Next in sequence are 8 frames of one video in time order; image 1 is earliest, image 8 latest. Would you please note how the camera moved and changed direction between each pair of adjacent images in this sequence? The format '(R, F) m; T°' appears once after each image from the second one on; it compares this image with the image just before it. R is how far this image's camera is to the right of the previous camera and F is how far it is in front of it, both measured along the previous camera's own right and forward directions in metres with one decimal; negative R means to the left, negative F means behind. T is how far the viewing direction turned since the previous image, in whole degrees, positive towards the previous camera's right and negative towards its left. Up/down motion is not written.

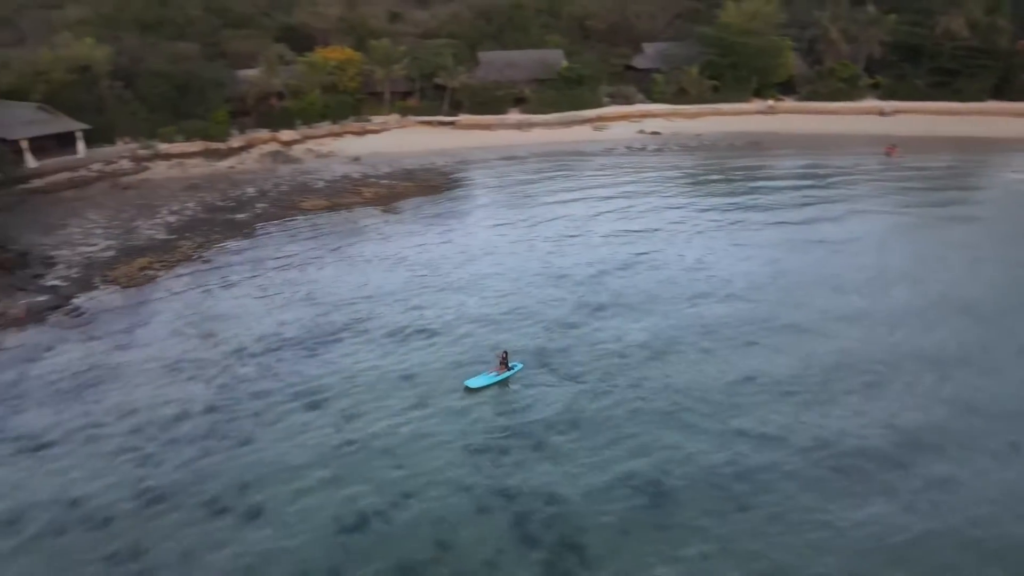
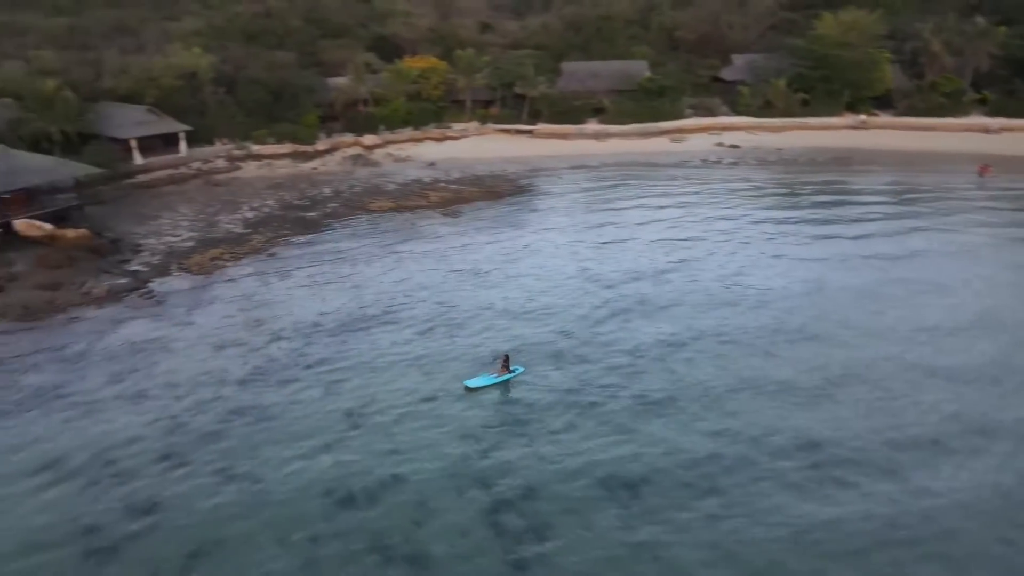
(+1.4, -0.5) m; -7°
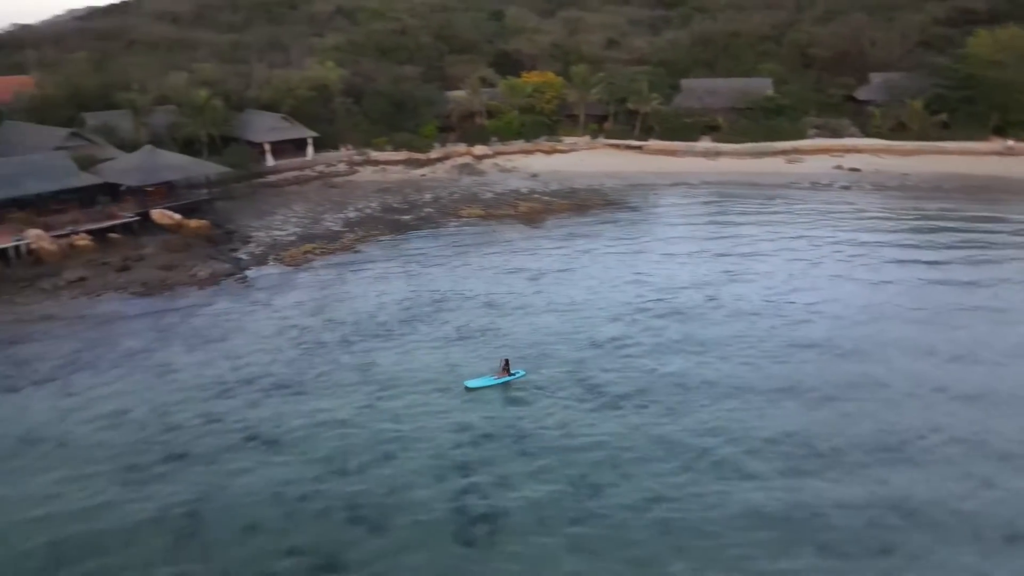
(+2.2, -0.8) m; -11°
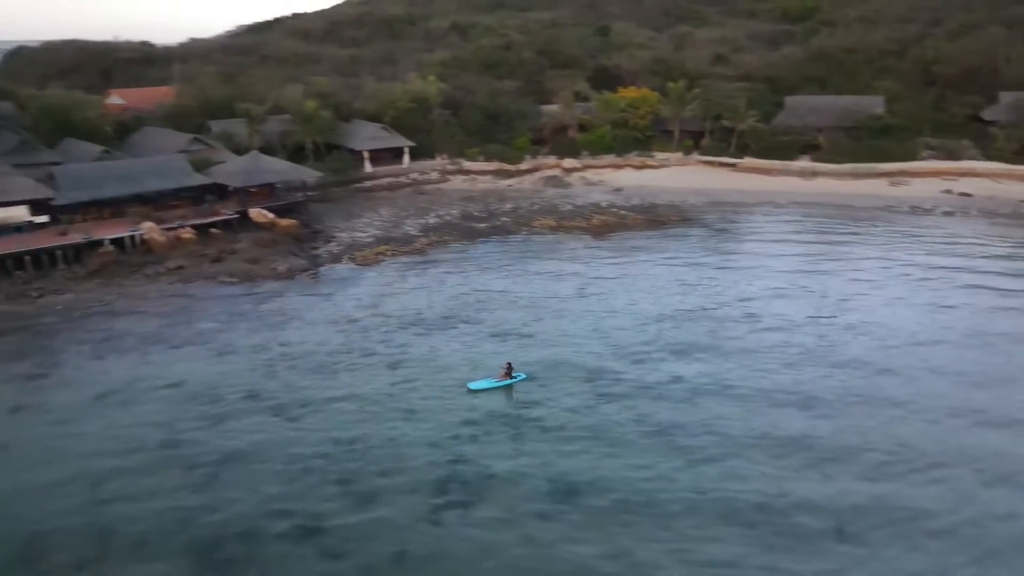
(+1.8, -0.7) m; -9°
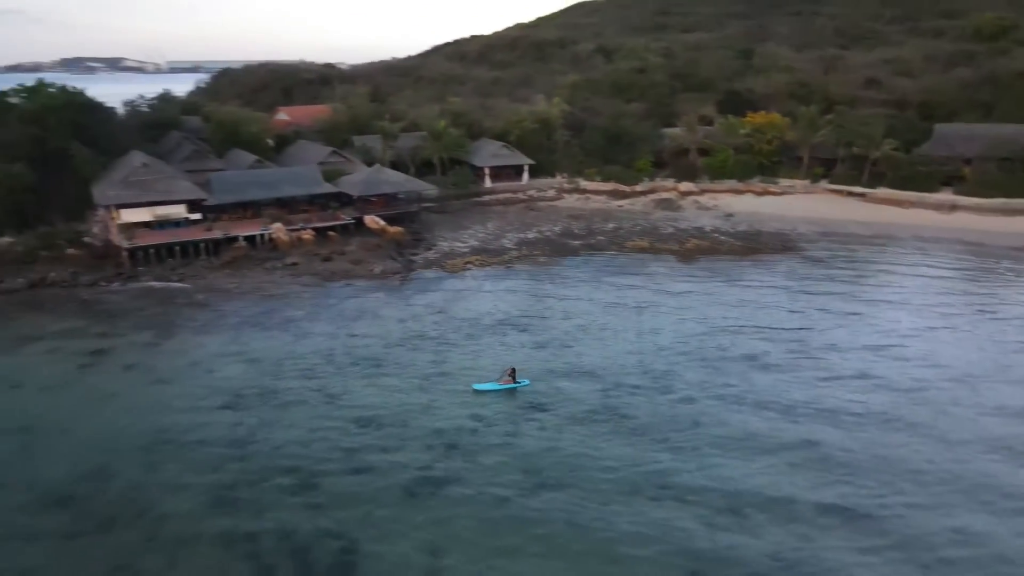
(+2.6, -1.1) m; -12°
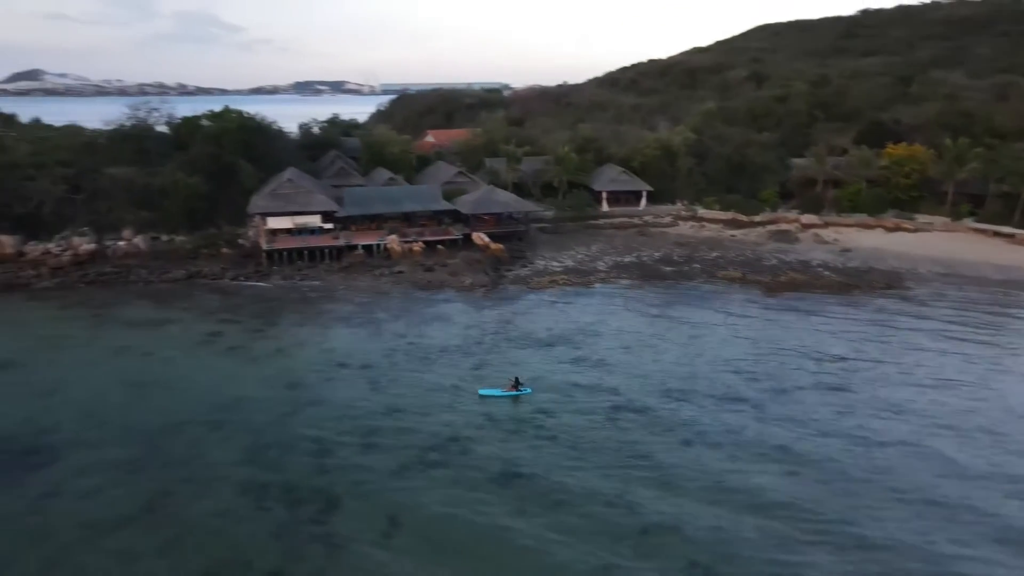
(+3.1, -1.4) m; -13°
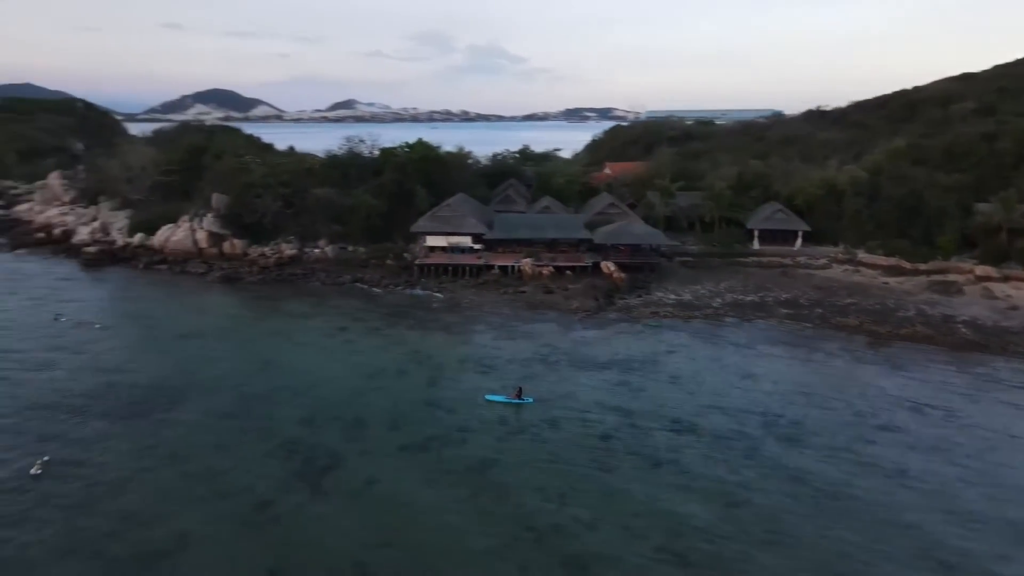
(+4.9, -1.8) m; -18°
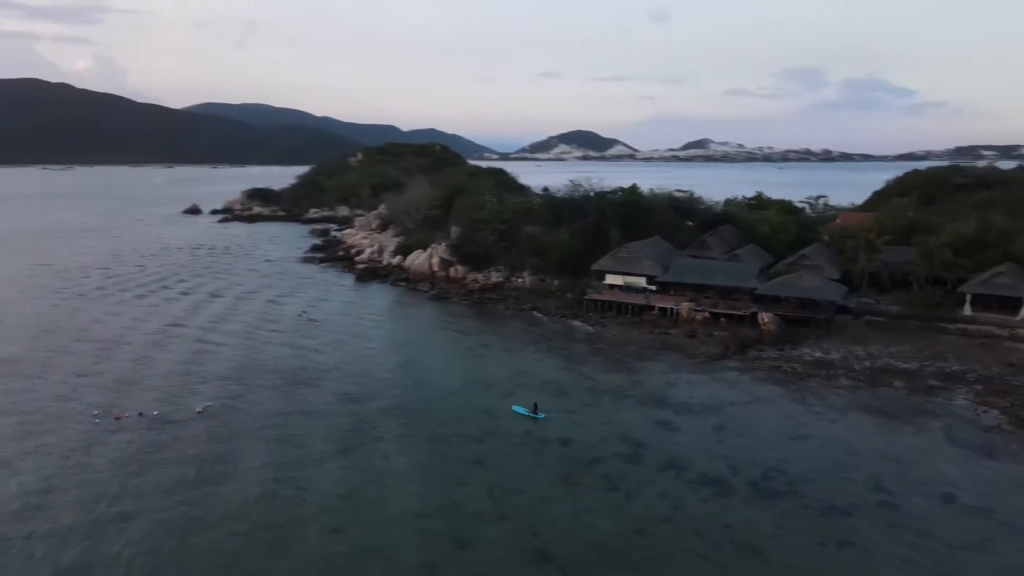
(+7.6, -1.7) m; -24°
